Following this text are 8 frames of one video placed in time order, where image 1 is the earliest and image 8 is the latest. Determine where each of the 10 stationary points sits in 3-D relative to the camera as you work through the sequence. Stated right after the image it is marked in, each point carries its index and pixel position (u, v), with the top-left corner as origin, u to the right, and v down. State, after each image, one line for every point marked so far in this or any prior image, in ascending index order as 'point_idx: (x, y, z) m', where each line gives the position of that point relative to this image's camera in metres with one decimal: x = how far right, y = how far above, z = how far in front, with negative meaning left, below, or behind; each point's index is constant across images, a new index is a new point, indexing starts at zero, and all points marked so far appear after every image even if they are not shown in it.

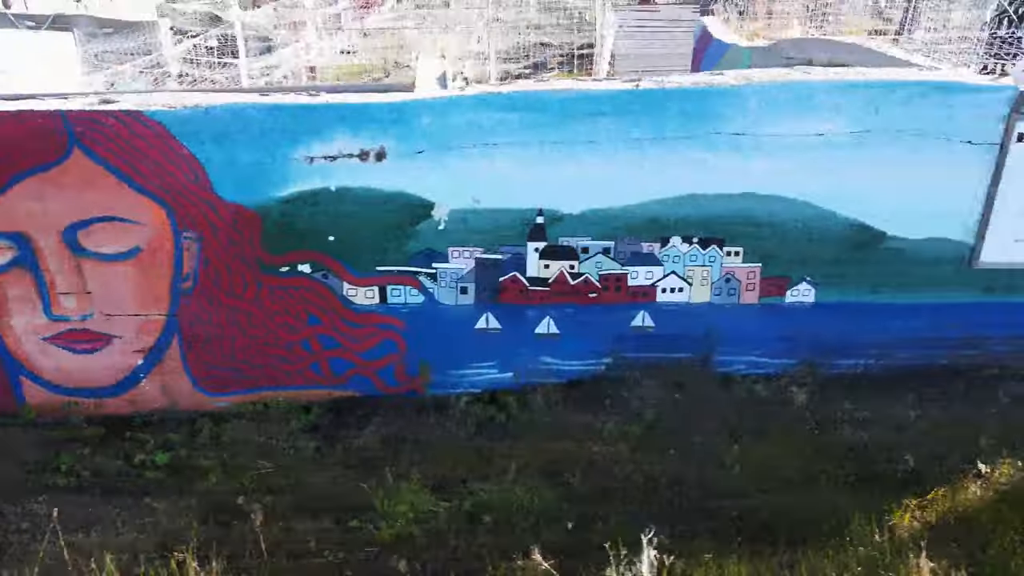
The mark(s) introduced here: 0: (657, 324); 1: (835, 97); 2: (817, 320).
0: (+0.8, -0.2, +4.8) m
1: (+1.7, +1.0, +4.2) m
2: (+1.8, -0.2, +4.8) m
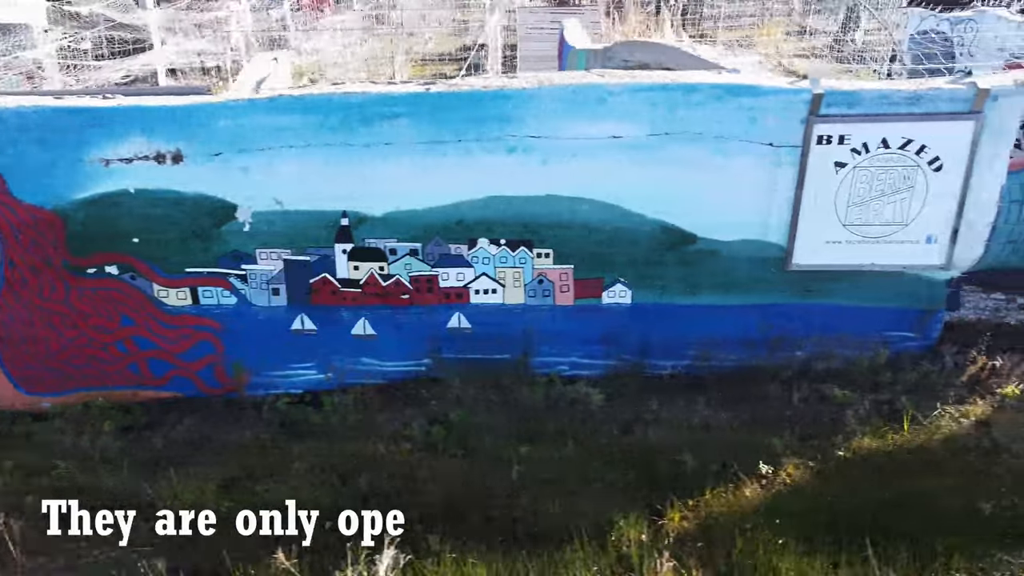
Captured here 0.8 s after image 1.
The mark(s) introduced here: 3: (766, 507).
0: (-0.2, -0.2, +4.8) m
1: (+0.6, +1.0, +4.3) m
2: (+0.7, -0.2, +4.9) m
3: (+1.2, -1.0, +3.8) m
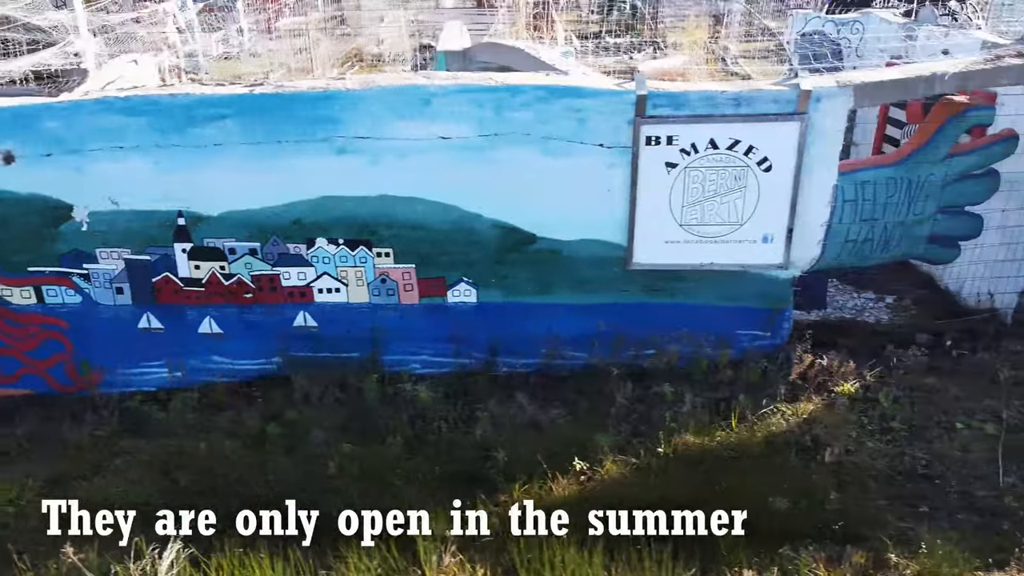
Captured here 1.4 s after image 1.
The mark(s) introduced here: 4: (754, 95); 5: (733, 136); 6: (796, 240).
0: (-1.1, -0.2, +4.9) m
1: (-0.3, +1.0, +4.3) m
2: (-0.2, -0.2, +4.9) m
3: (+0.3, -1.0, +3.9) m
4: (+1.3, +1.0, +4.4) m
5: (+1.2, +0.8, +4.4) m
6: (+1.6, +0.3, +4.7) m
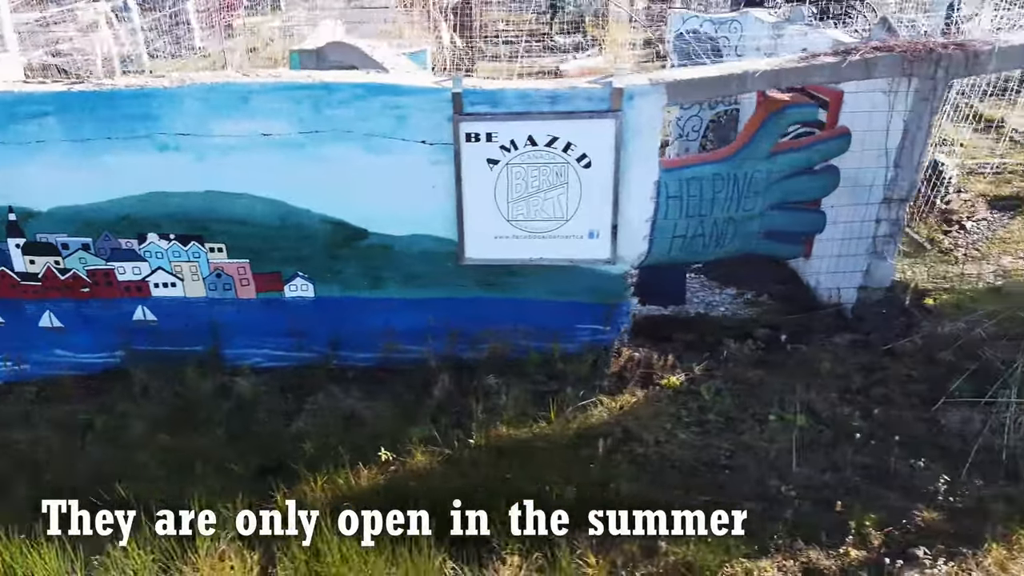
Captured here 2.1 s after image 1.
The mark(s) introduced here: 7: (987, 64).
0: (-2.1, -0.2, +4.9) m
1: (-1.3, +1.0, +4.4) m
2: (-1.2, -0.2, +5.0) m
3: (-0.7, -1.0, +4.0) m
4: (+0.3, +1.1, +4.4) m
5: (+0.2, +0.9, +4.5) m
6: (+0.6, +0.3, +4.8) m
7: (+2.7, +1.3, +4.6) m
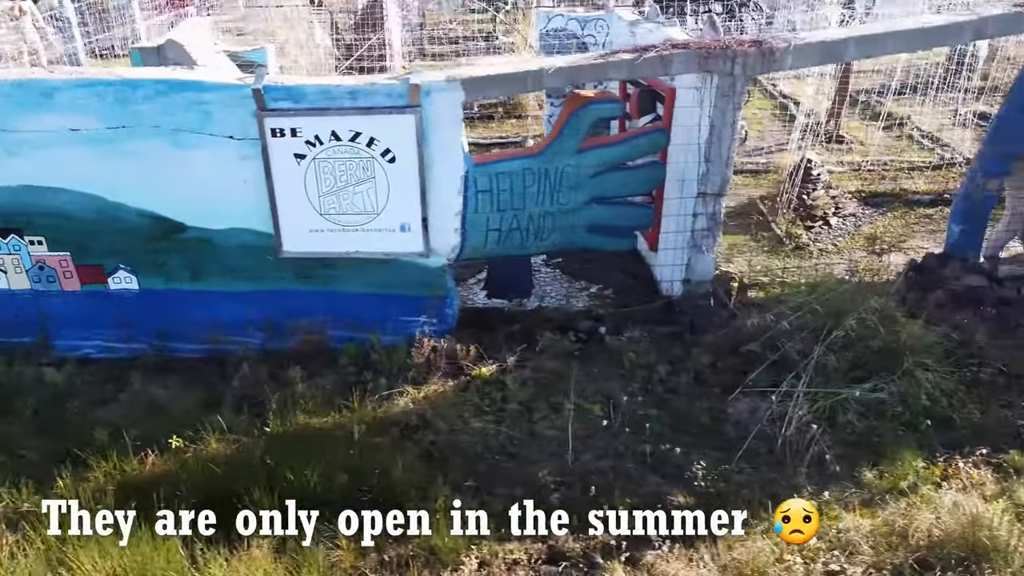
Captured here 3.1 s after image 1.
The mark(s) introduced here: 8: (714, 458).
0: (-3.2, -0.1, +5.0) m
1: (-2.4, +1.1, +4.5) m
2: (-2.3, -0.1, +5.1) m
3: (-1.8, -0.9, +4.1) m
4: (-0.8, +1.1, +4.5) m
5: (-0.9, +0.9, +4.6) m
6: (-0.5, +0.3, +4.9) m
7: (+1.6, +1.3, +4.7) m
8: (+1.0, -0.9, +4.1) m
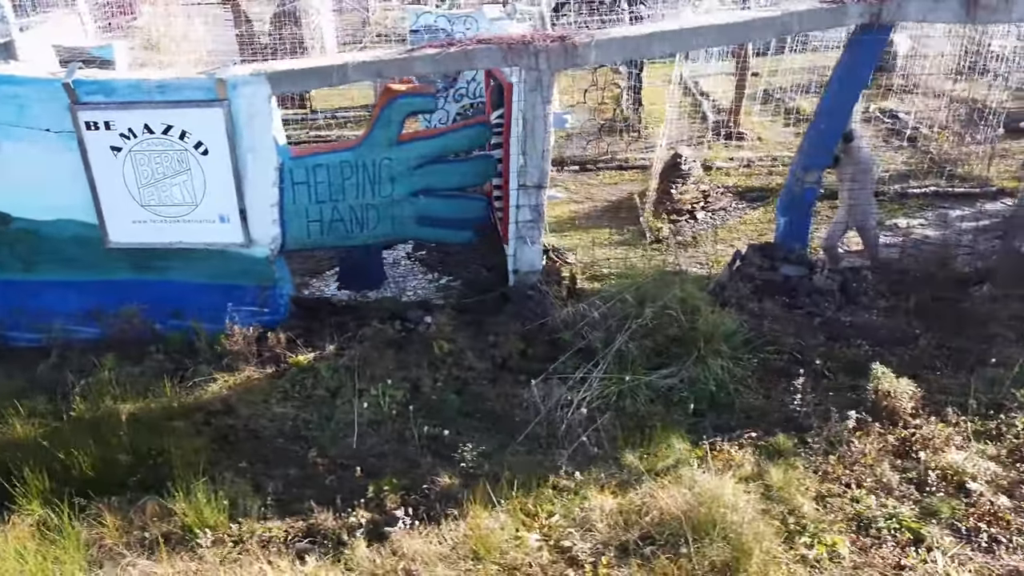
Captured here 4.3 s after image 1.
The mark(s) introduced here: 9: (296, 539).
0: (-4.4, -0.1, +5.2) m
1: (-3.5, +1.1, +4.6) m
2: (-3.4, 0.0, +5.2) m
3: (-2.9, -0.9, +4.2) m
4: (-1.9, +1.2, +4.7) m
5: (-2.0, +1.0, +4.7) m
6: (-1.6, +0.4, +5.0) m
7: (+0.4, +1.4, +4.8) m
8: (-0.1, -0.8, +4.2) m
9: (-1.0, -1.1, +3.7) m
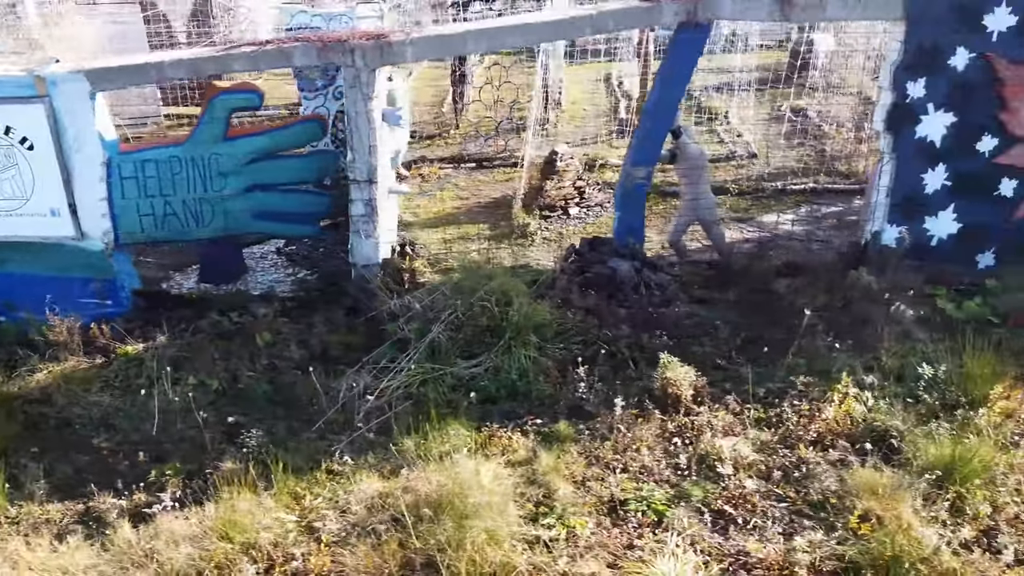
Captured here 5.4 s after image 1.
0: (-5.5, 0.0, +5.3) m
1: (-4.6, +1.2, +4.7) m
2: (-4.5, 0.0, +5.3) m
3: (-4.0, -0.8, +4.3) m
4: (-3.0, +1.2, +4.8) m
5: (-3.1, +1.0, +4.9) m
6: (-2.7, +0.5, +5.1) m
7: (-0.7, +1.4, +4.9) m
8: (-1.2, -0.8, +4.4) m
9: (-2.1, -1.1, +3.8) m
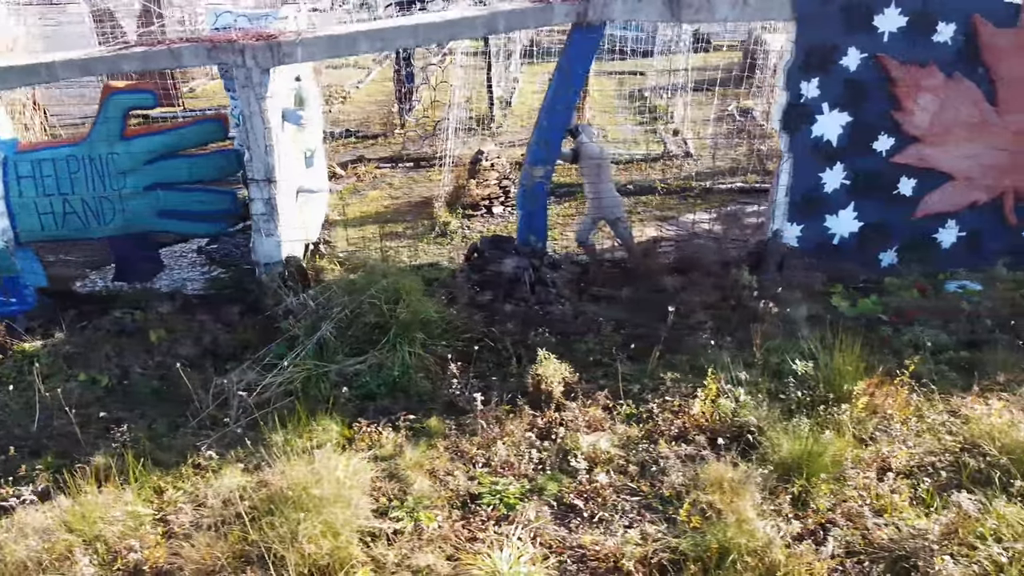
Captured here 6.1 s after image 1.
0: (-6.1, 0.0, +5.3) m
1: (-5.3, +1.2, +4.8) m
2: (-5.2, 0.0, +5.4) m
3: (-4.7, -0.8, +4.4) m
4: (-3.7, +1.2, +4.8) m
5: (-3.8, +1.0, +4.9) m
6: (-3.4, +0.5, +5.2) m
7: (-1.3, +1.4, +5.0) m
8: (-1.9, -0.7, +4.4) m
9: (-2.8, -1.1, +3.9) m
